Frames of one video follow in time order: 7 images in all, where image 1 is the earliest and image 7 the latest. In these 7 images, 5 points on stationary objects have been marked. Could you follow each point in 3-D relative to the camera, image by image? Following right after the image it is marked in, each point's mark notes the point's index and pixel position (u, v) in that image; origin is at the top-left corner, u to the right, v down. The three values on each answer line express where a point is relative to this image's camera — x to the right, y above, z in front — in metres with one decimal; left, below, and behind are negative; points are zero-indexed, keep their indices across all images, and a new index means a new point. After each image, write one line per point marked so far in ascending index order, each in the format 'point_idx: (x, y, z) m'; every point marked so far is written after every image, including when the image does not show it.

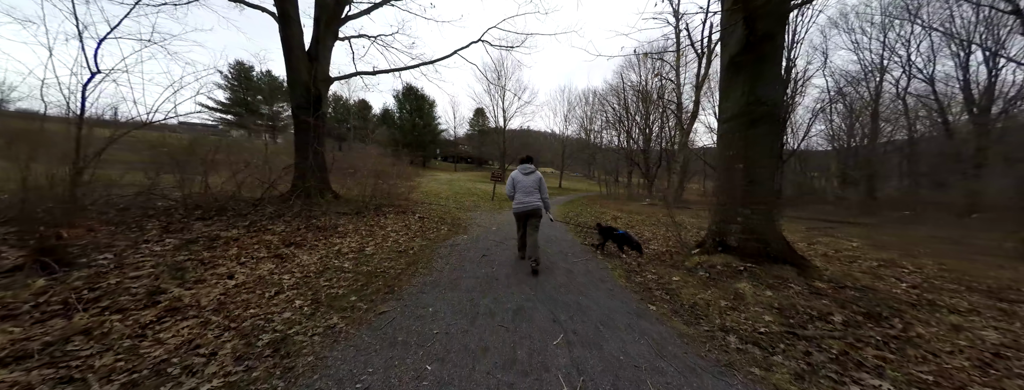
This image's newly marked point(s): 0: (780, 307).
0: (+3.1, -1.3, +2.9) m
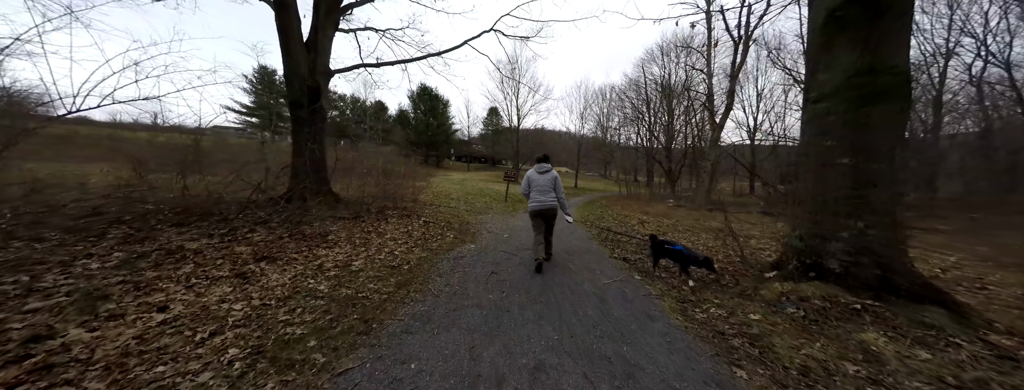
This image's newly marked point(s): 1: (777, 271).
0: (+3.2, -1.4, +1.8) m
1: (+3.8, -1.1, +3.6) m
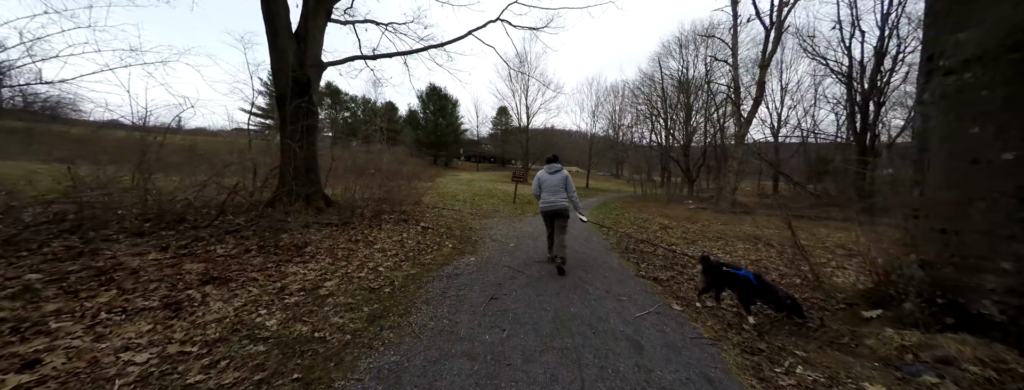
0: (+3.2, -1.4, +0.9) m
1: (+3.8, -1.2, +2.6) m
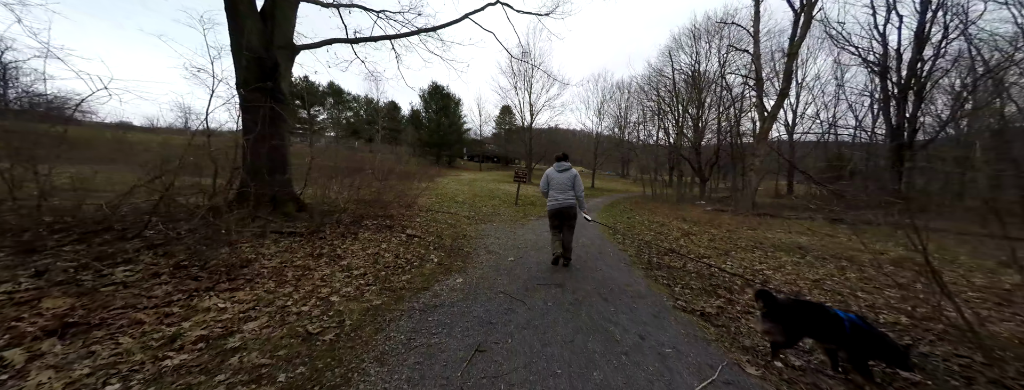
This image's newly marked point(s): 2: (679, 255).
0: (+3.1, -1.5, -0.2) m
1: (+3.7, -1.2, +1.6) m
2: (+3.8, -1.4, +5.8) m
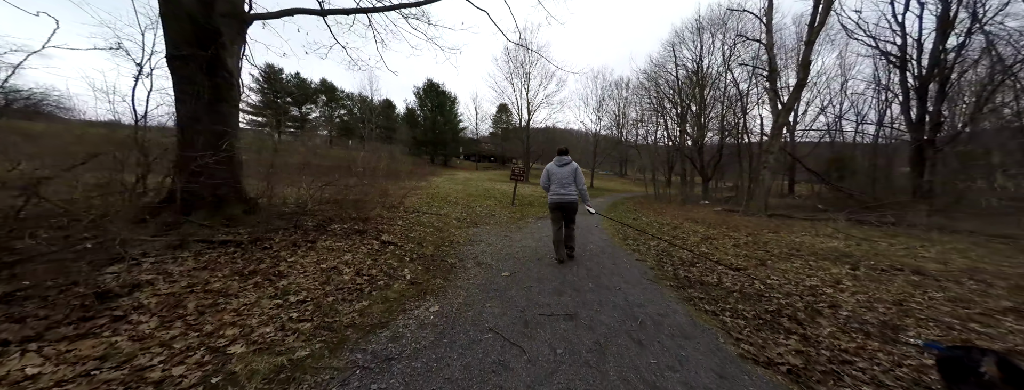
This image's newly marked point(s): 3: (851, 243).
0: (+3.1, -1.5, -1.2) m
1: (+3.7, -1.2, +0.6) m
2: (+3.7, -1.3, +4.8) m
3: (+9.2, -1.4, +7.0) m
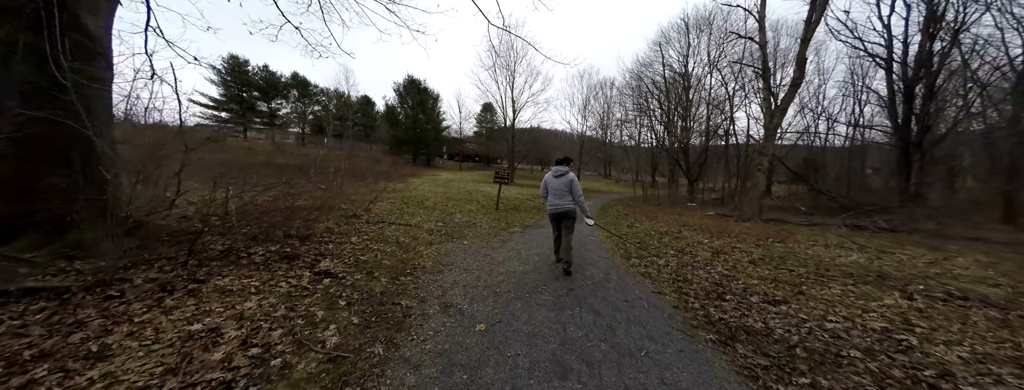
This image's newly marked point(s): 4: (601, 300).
0: (+3.1, -1.7, -2.2) m
1: (+3.6, -1.4, -0.4) m
2: (+3.4, -1.5, +3.8) m
3: (+8.8, -1.6, +6.3) m
4: (+1.2, -1.4, +3.5) m
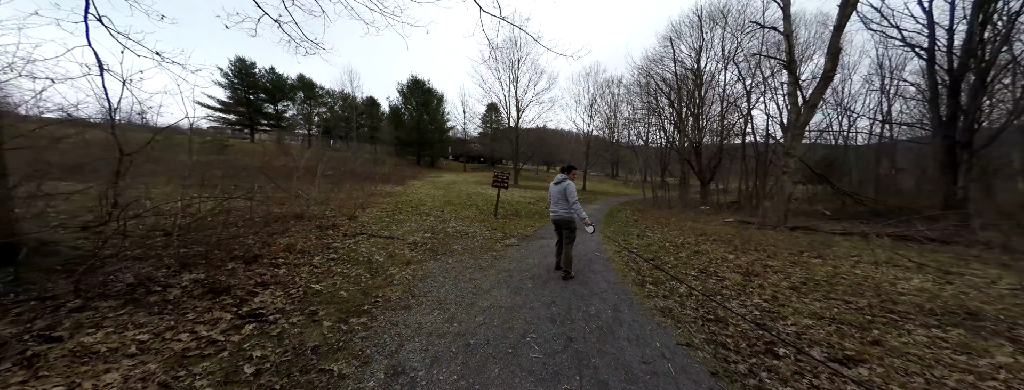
0: (+2.7, -1.9, -3.2) m
1: (+3.3, -1.6, -1.4) m
2: (+3.2, -1.8, +2.8) m
3: (+8.6, -1.8, +5.2) m
4: (+1.0, -1.6, +2.6) m
